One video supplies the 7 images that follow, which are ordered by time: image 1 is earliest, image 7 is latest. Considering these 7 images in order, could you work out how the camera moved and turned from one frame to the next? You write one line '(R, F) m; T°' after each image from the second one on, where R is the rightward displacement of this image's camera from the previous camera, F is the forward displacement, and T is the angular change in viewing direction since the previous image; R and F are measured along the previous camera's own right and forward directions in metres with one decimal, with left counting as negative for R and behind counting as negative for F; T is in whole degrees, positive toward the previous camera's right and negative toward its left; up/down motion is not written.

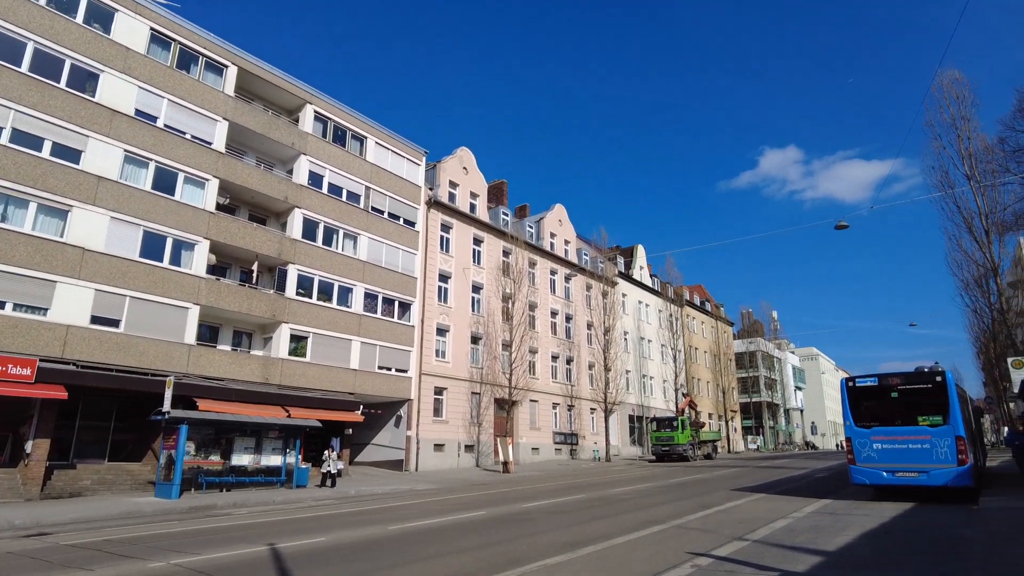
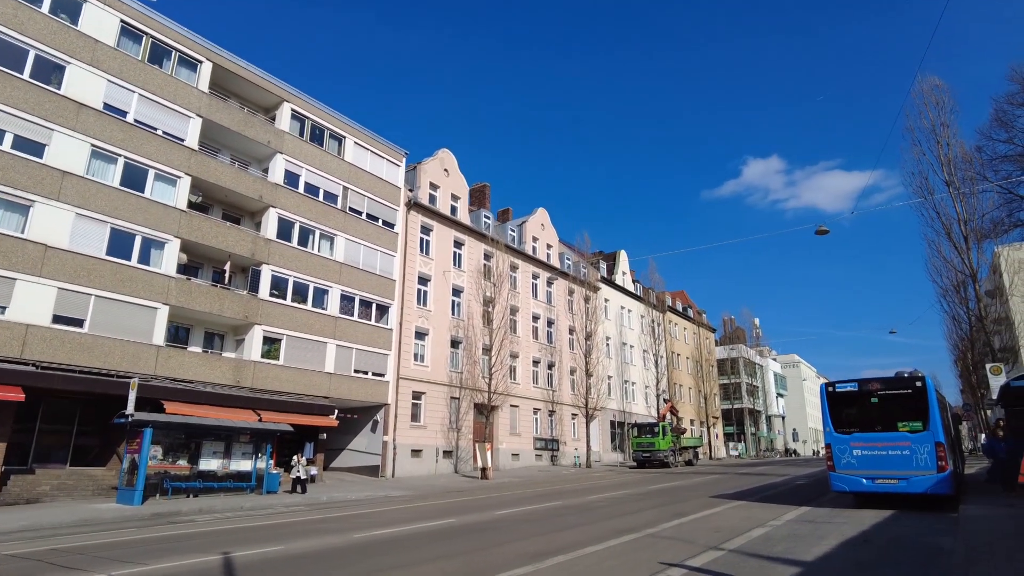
(+0.2, +0.4) m; +1°
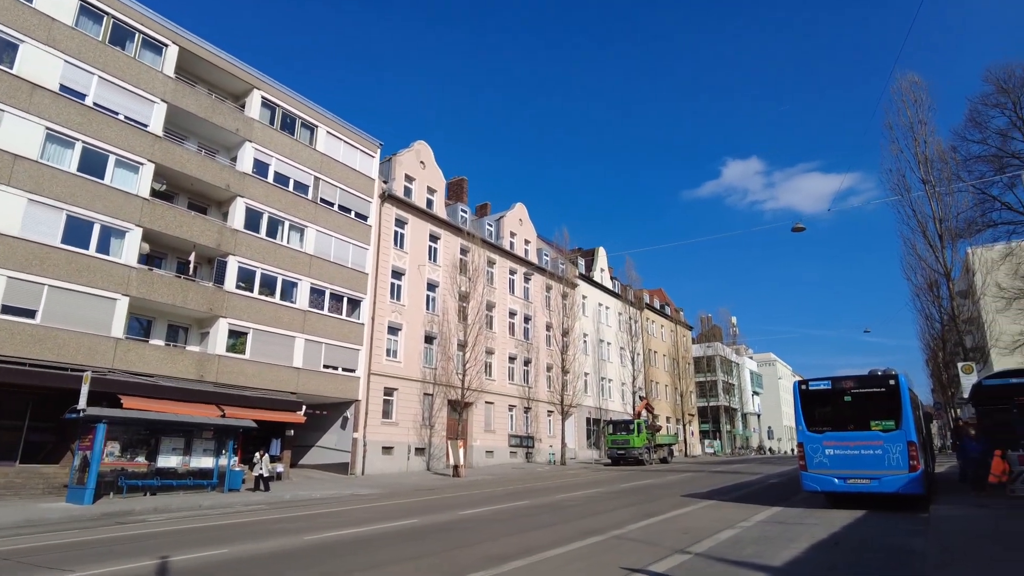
(+0.3, +0.4) m; +2°
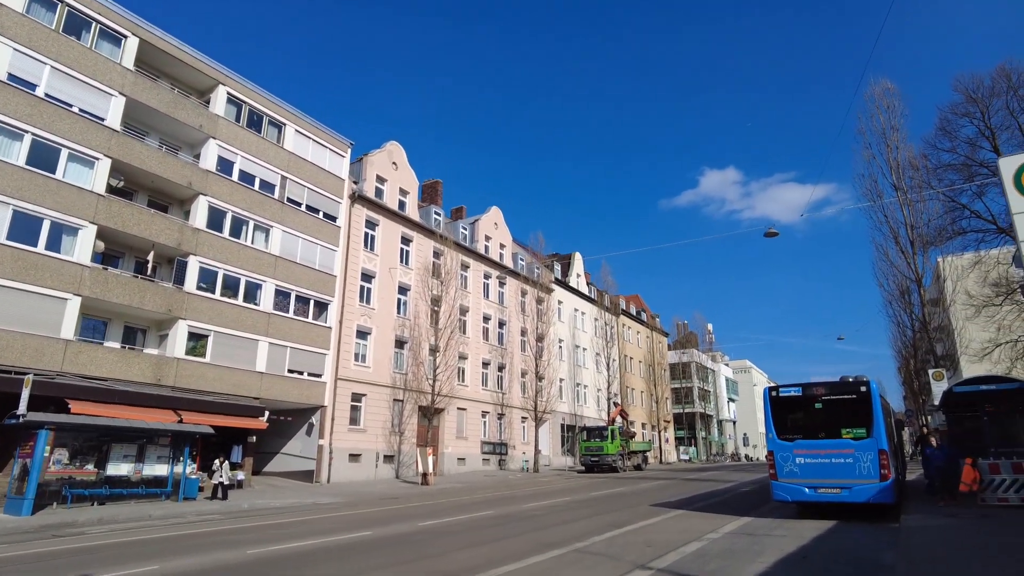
(+0.3, +0.5) m; +2°
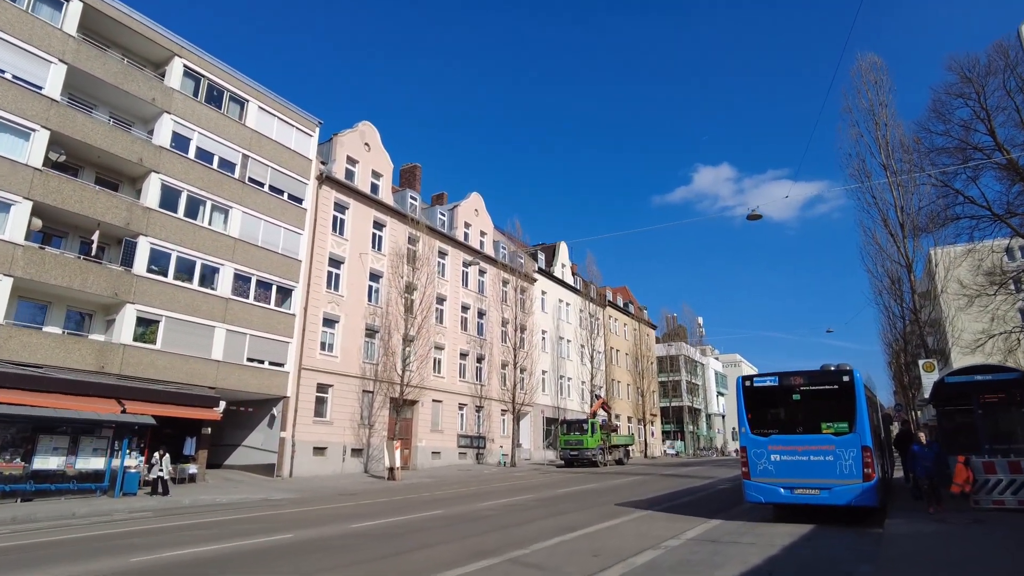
(+0.9, +1.3) m; +1°
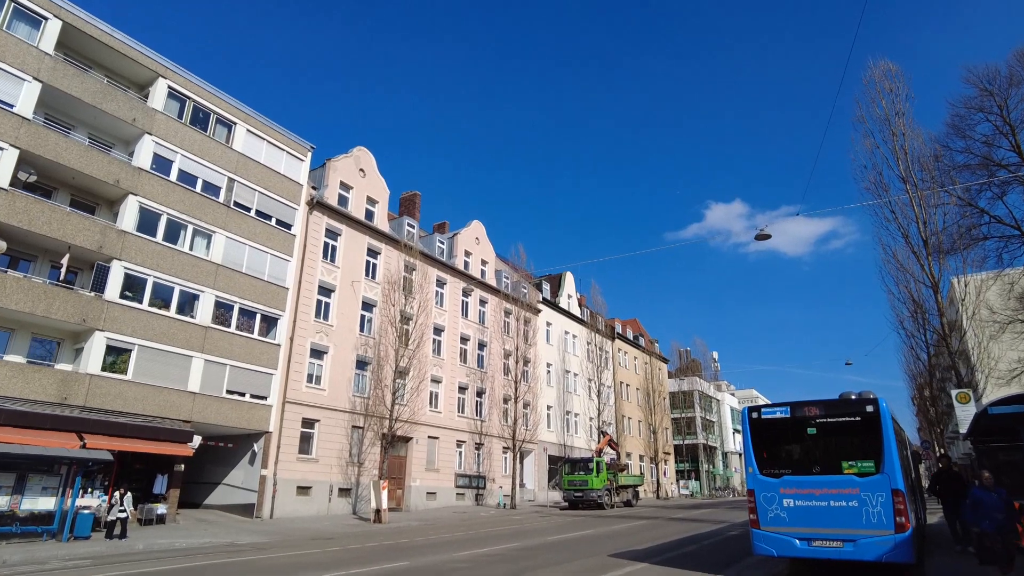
(+0.7, +1.5) m; -1°
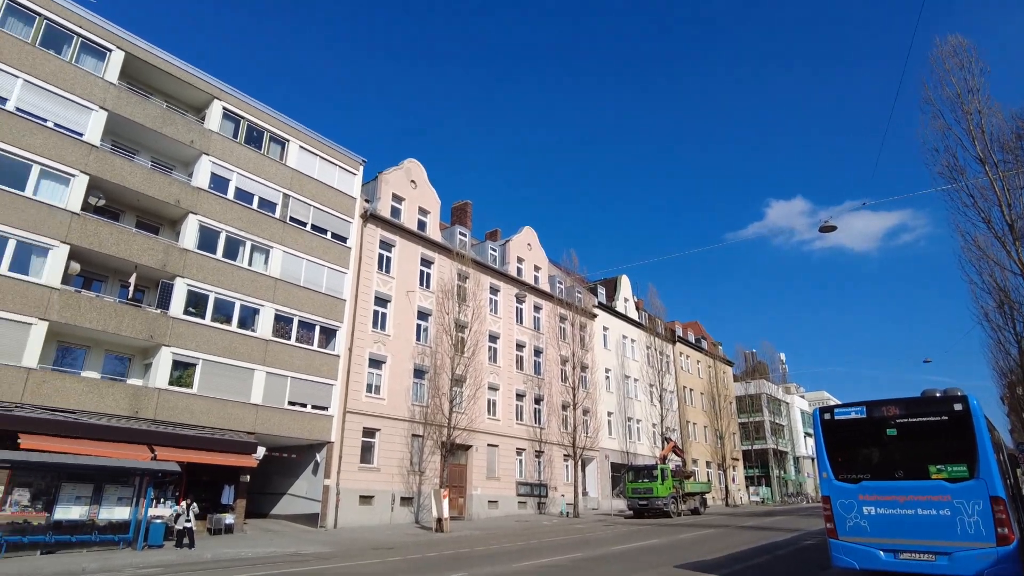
(+0.1, +0.3) m; -5°
